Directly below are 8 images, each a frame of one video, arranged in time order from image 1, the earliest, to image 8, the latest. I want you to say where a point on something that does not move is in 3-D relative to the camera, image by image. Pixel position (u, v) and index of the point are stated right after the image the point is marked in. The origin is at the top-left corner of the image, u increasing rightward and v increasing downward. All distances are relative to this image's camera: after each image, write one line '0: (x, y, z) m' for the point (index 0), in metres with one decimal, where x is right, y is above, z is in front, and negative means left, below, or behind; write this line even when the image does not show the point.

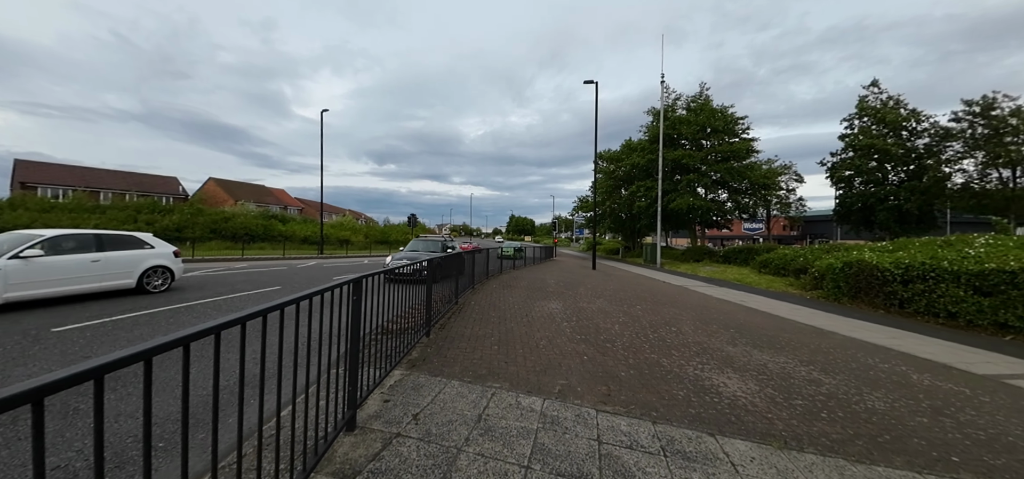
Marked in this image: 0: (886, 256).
0: (+11.6, -0.5, +11.6) m
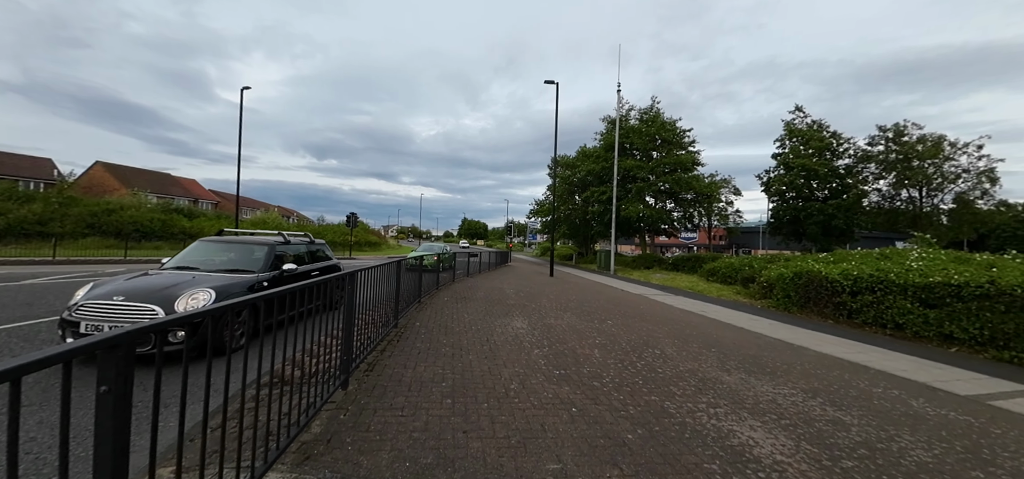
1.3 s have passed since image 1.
0: (+10.2, -0.8, +11.8) m
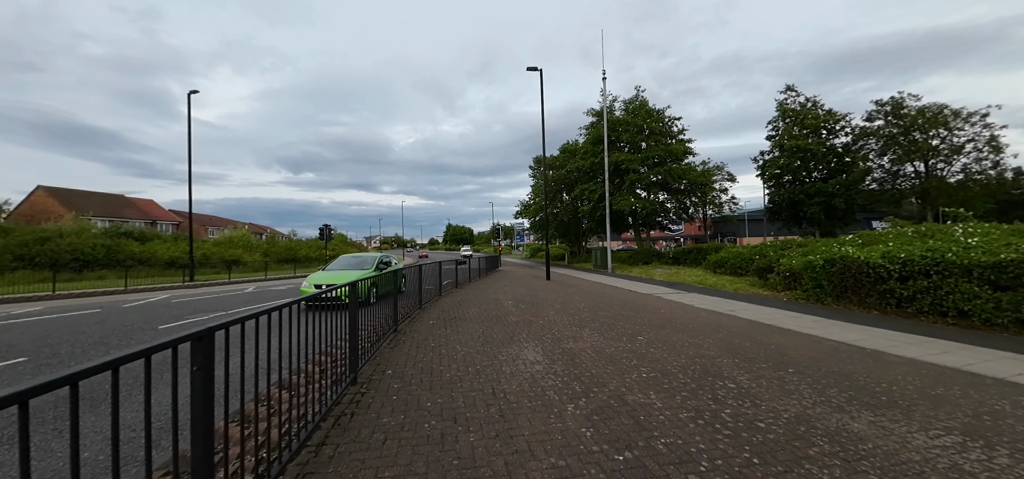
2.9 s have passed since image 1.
0: (+10.1, -0.3, +10.5) m
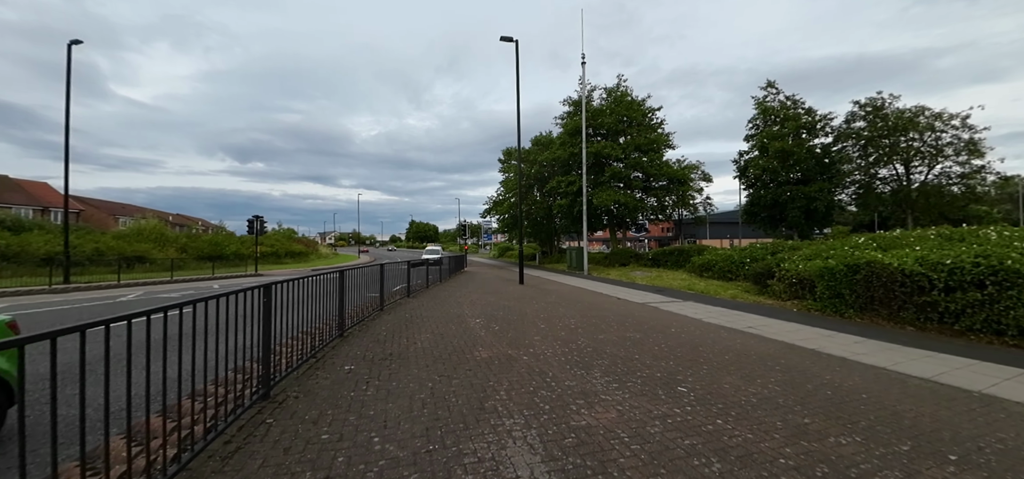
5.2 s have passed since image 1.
0: (+9.3, -0.3, +9.1) m
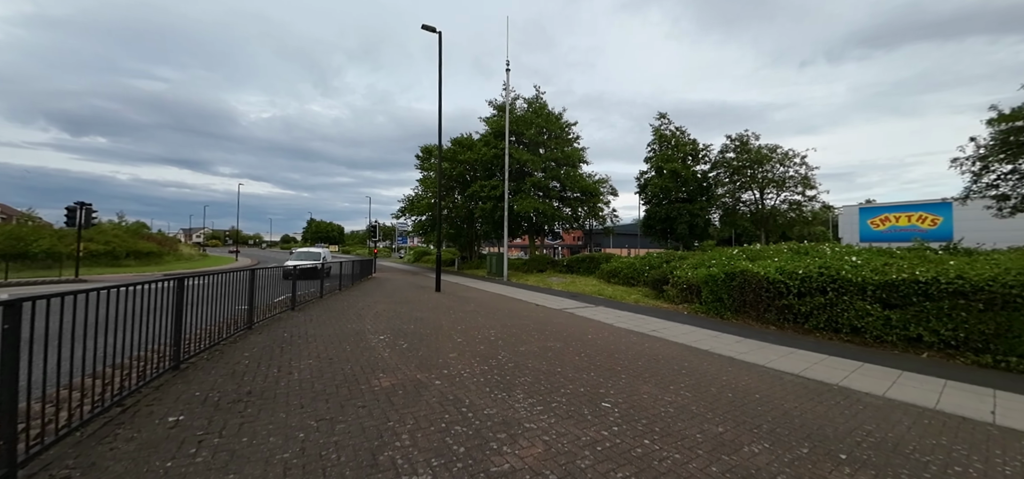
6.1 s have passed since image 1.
0: (+7.1, -0.7, +10.4) m
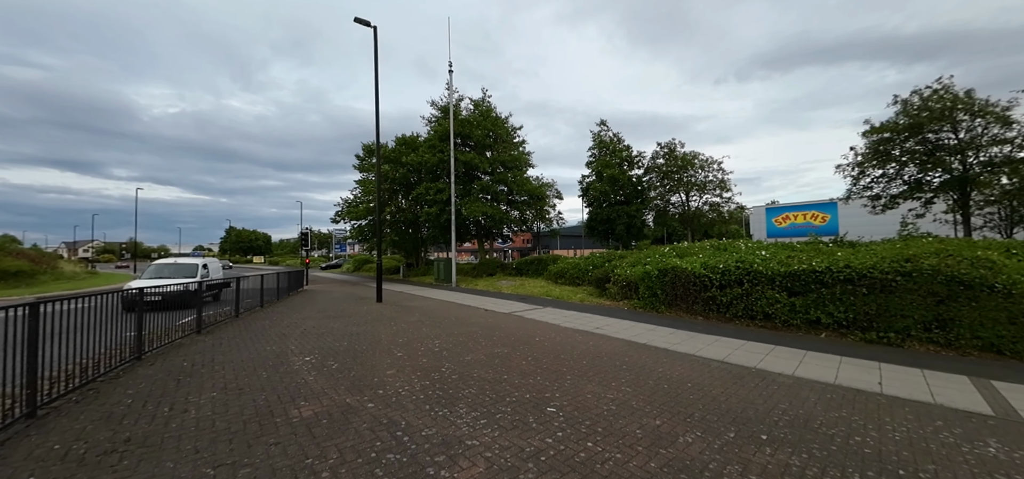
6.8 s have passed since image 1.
0: (+5.6, -0.6, +11.1) m
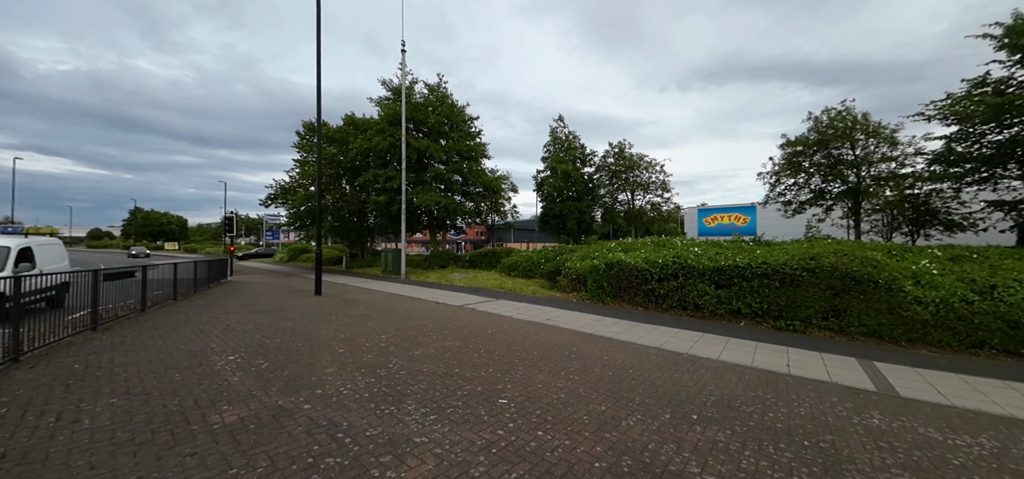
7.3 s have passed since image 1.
0: (+4.2, -0.5, +11.6) m
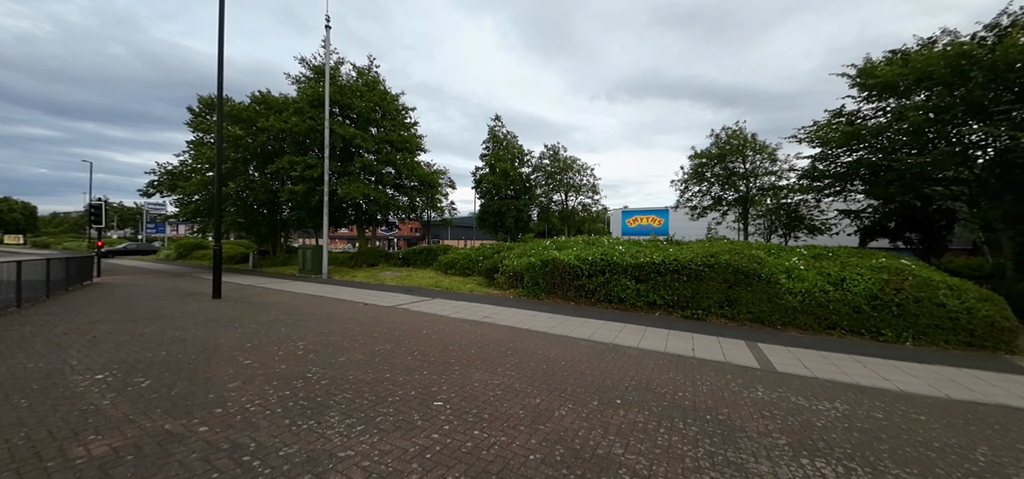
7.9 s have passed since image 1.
0: (+2.2, -0.4, +12.0) m
